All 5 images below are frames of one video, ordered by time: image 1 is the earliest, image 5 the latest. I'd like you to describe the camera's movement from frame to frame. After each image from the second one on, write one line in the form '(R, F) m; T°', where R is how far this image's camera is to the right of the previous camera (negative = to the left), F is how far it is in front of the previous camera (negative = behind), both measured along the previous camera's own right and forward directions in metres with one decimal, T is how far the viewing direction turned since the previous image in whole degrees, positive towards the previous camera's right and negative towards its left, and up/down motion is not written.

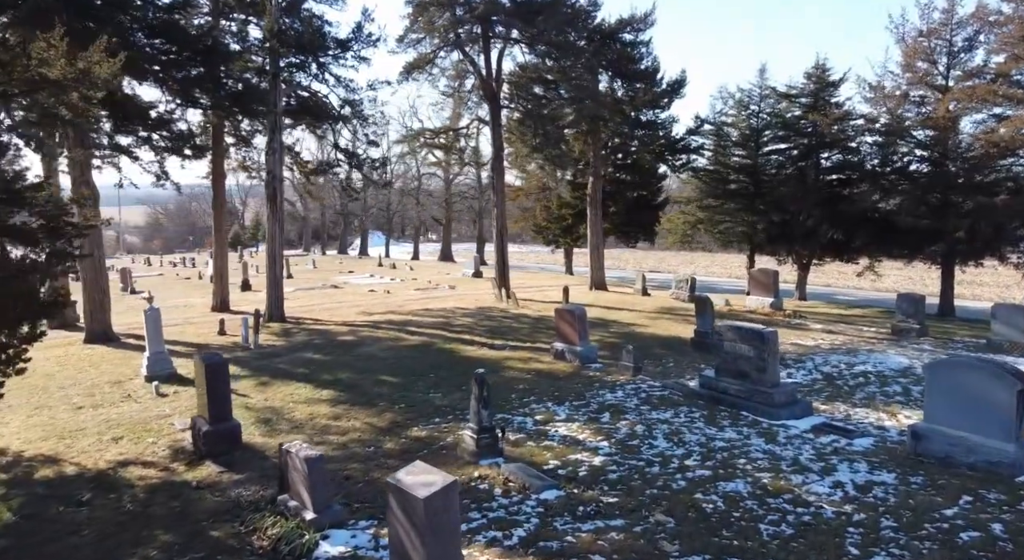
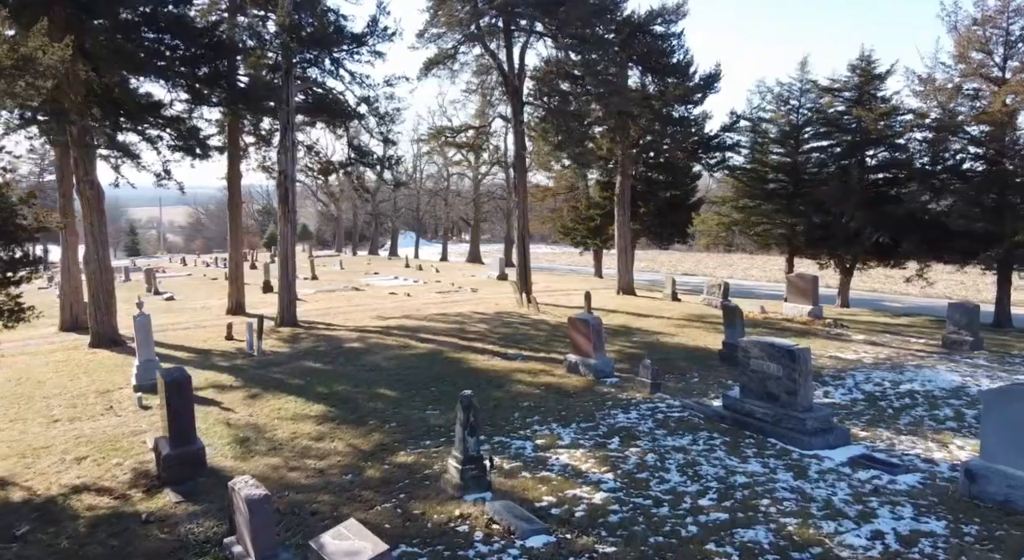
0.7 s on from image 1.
(+0.4, +0.8) m; -3°
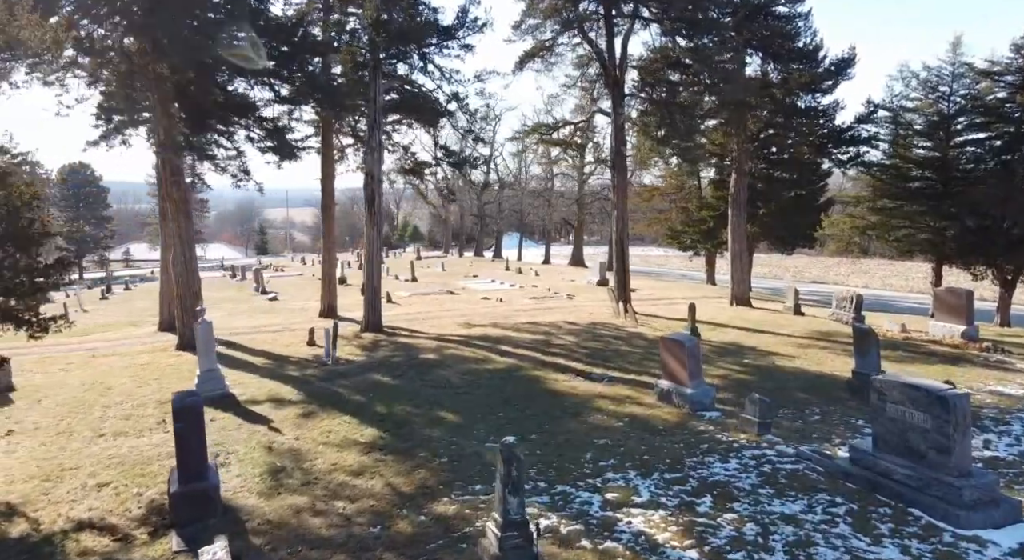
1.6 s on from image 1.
(+0.4, +1.2) m; -9°
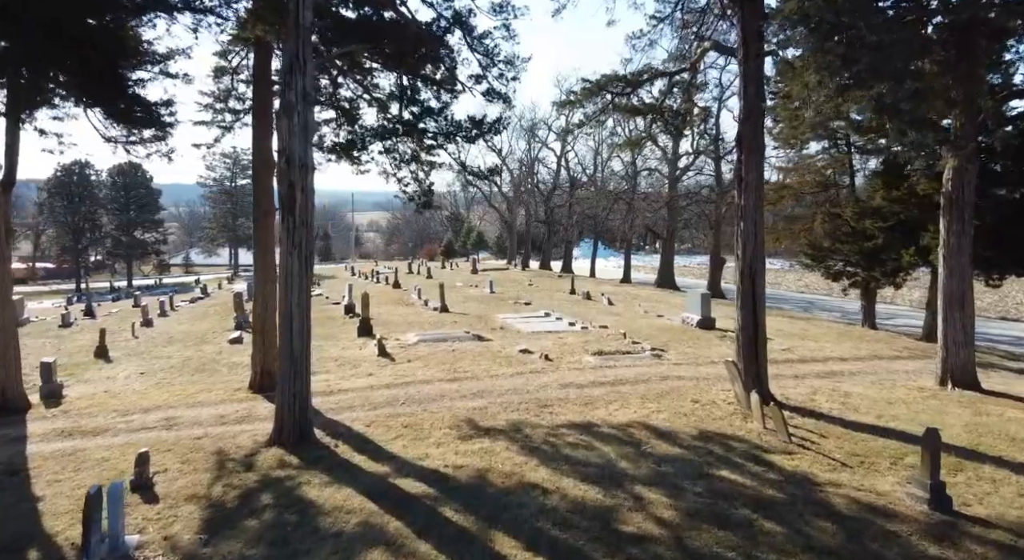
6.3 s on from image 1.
(+0.6, +7.2) m; -7°
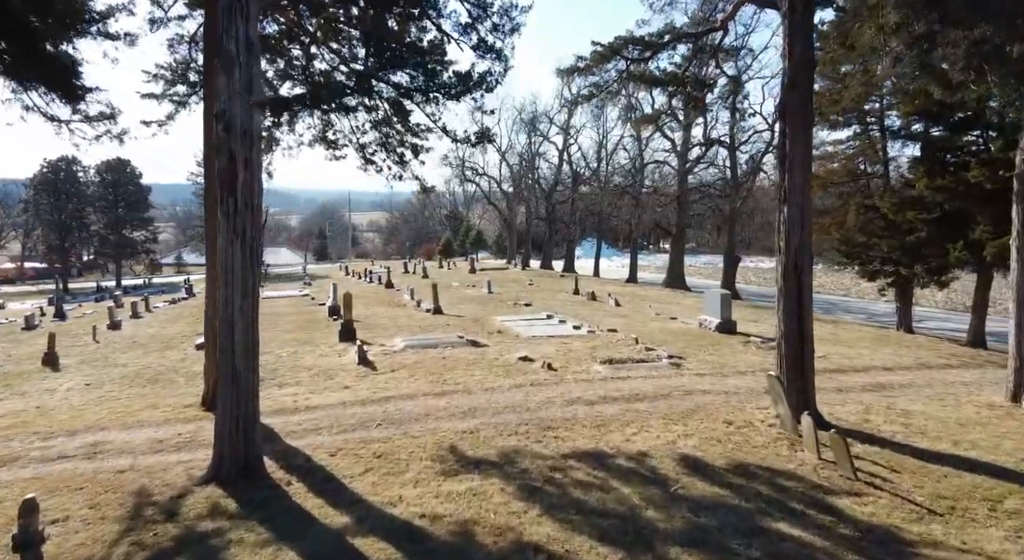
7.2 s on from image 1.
(0.0, +1.6) m; 0°
